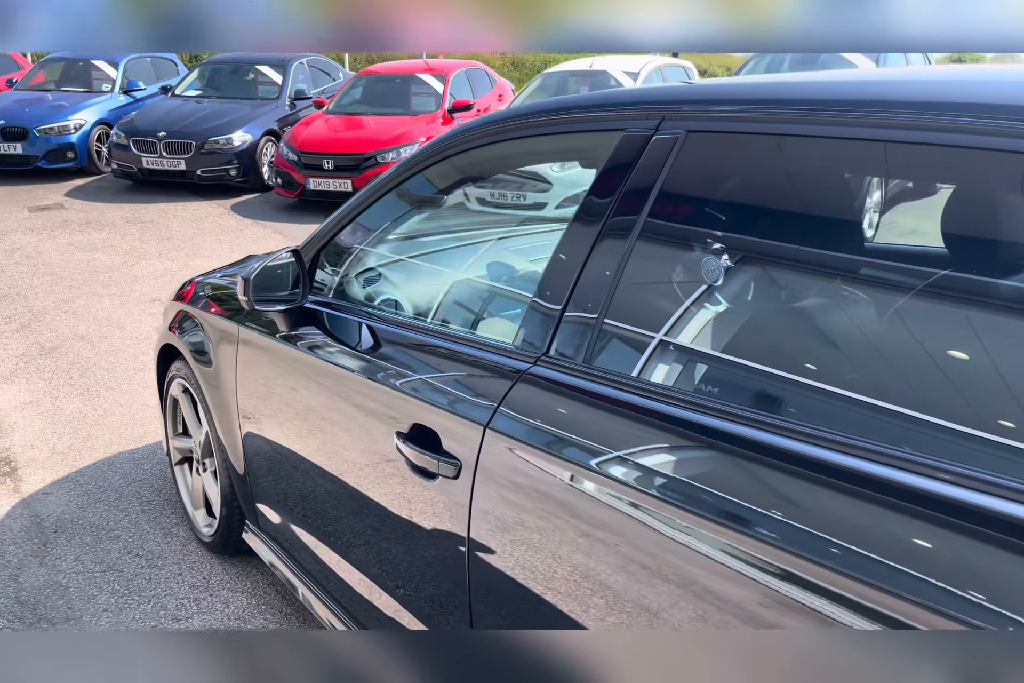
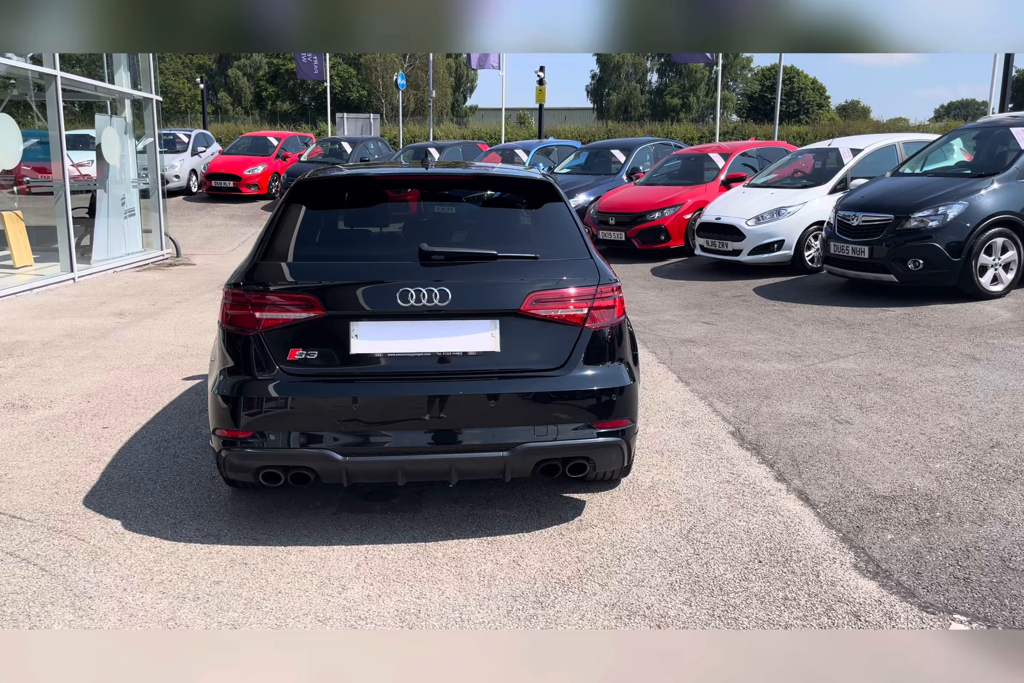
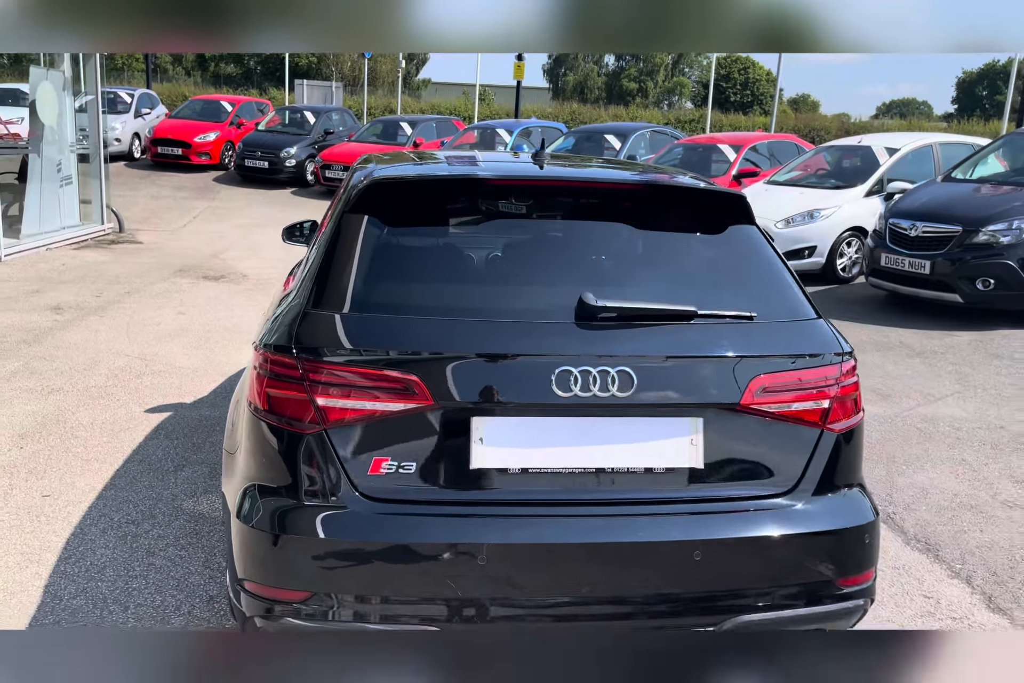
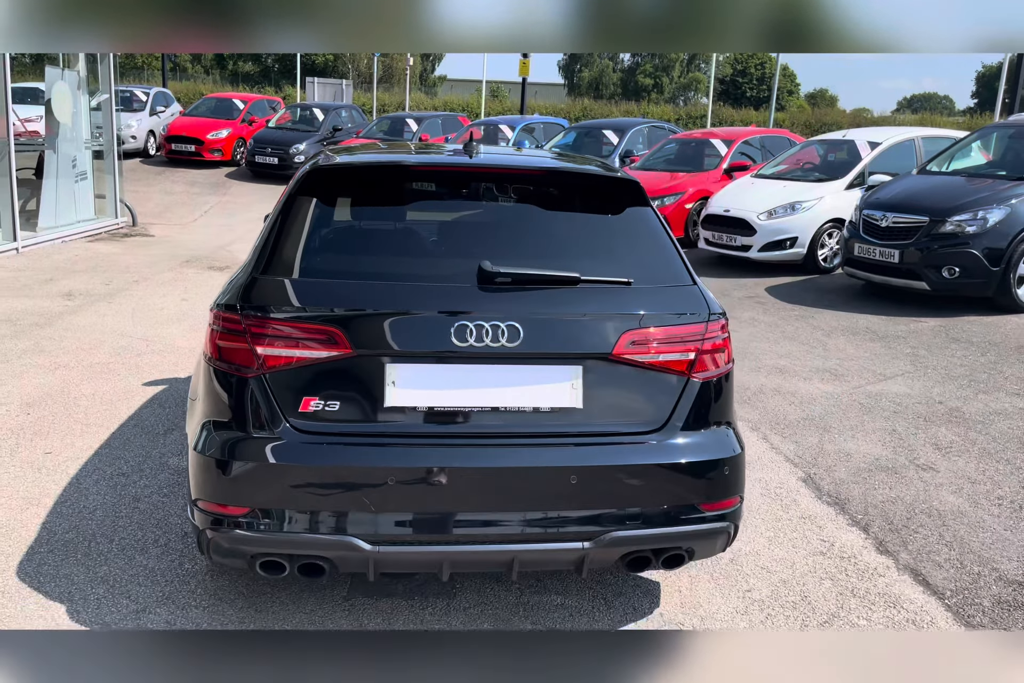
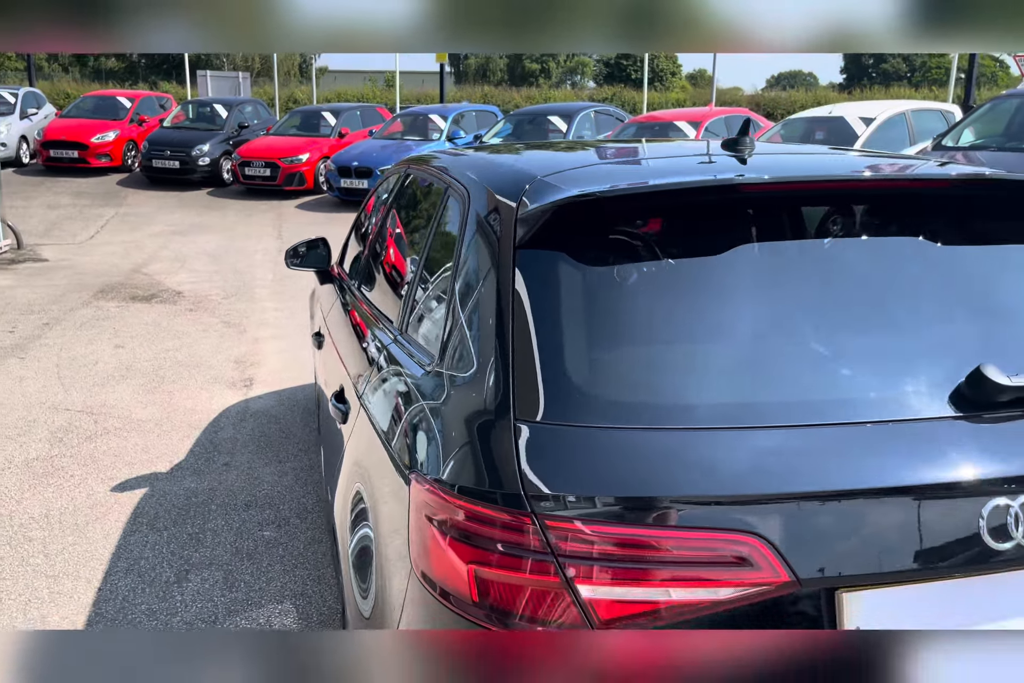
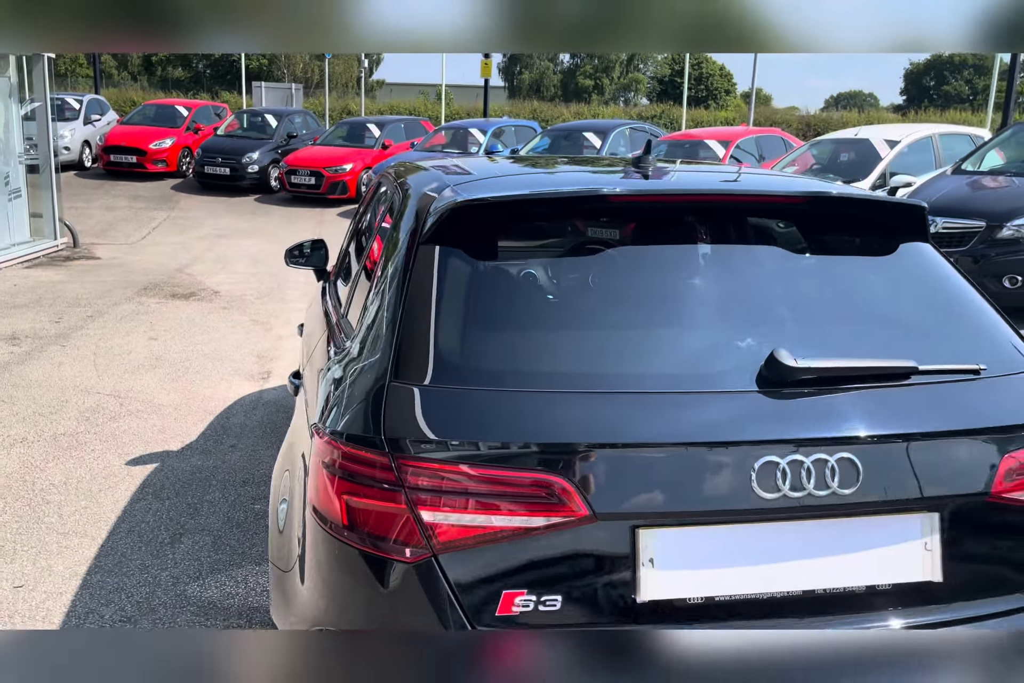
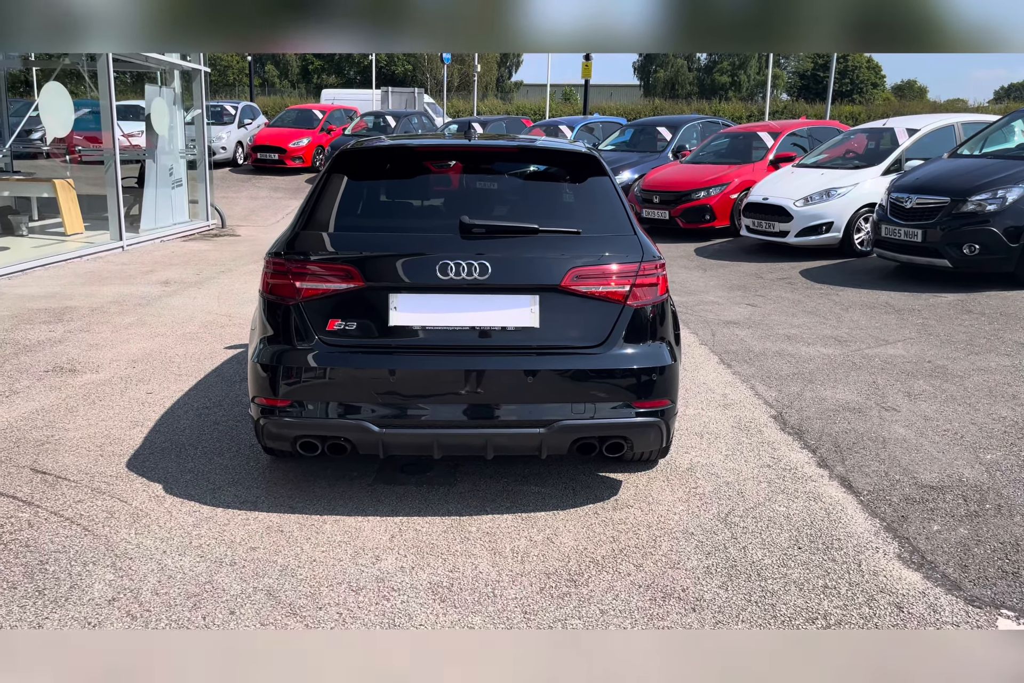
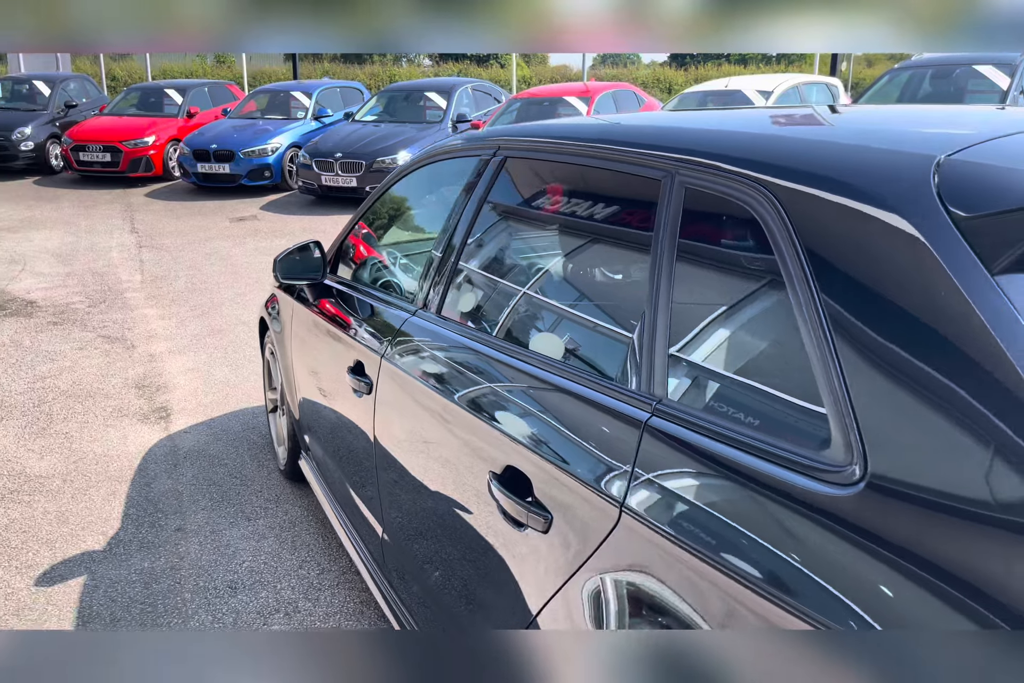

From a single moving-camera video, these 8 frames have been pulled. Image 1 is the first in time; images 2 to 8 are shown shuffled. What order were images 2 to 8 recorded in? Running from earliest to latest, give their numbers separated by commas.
8, 5, 6, 3, 4, 2, 7
